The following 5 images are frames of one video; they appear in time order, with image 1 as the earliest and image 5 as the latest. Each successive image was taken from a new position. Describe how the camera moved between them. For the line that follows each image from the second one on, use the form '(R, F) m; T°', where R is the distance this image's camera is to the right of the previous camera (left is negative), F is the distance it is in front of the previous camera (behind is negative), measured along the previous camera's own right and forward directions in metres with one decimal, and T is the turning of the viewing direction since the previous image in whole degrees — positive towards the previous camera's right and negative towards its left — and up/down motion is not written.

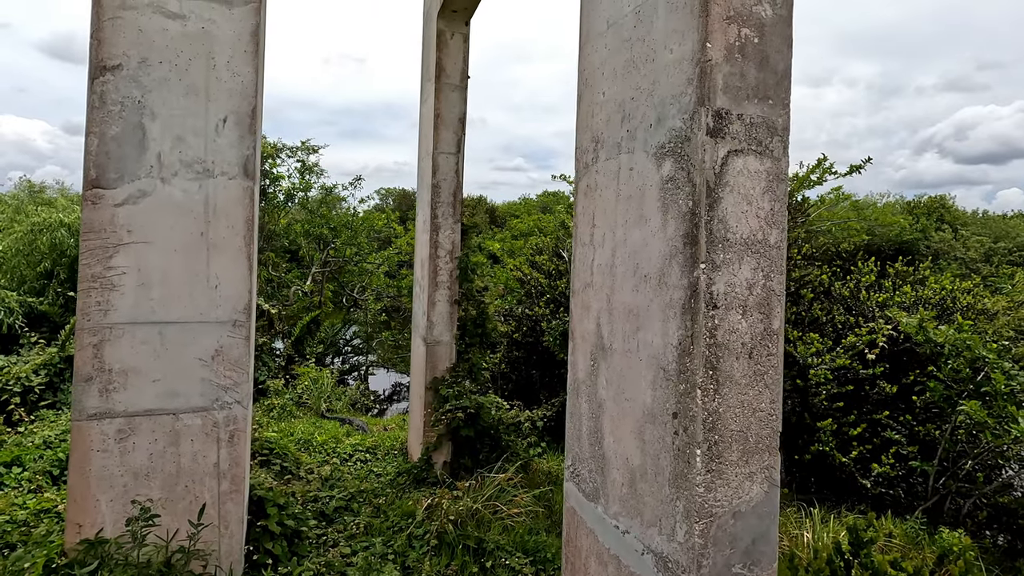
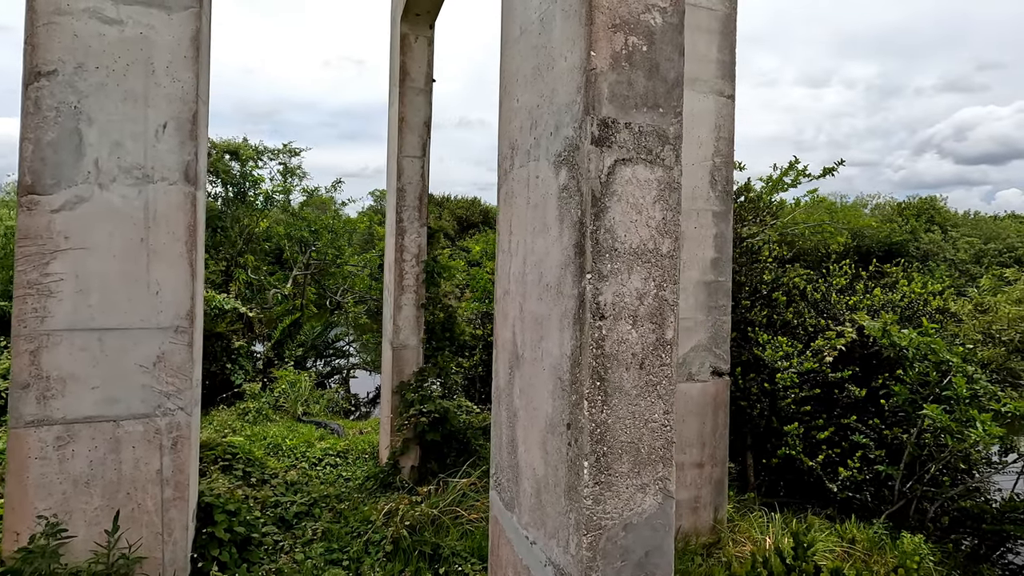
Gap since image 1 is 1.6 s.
(+0.3, 0.0) m; 0°
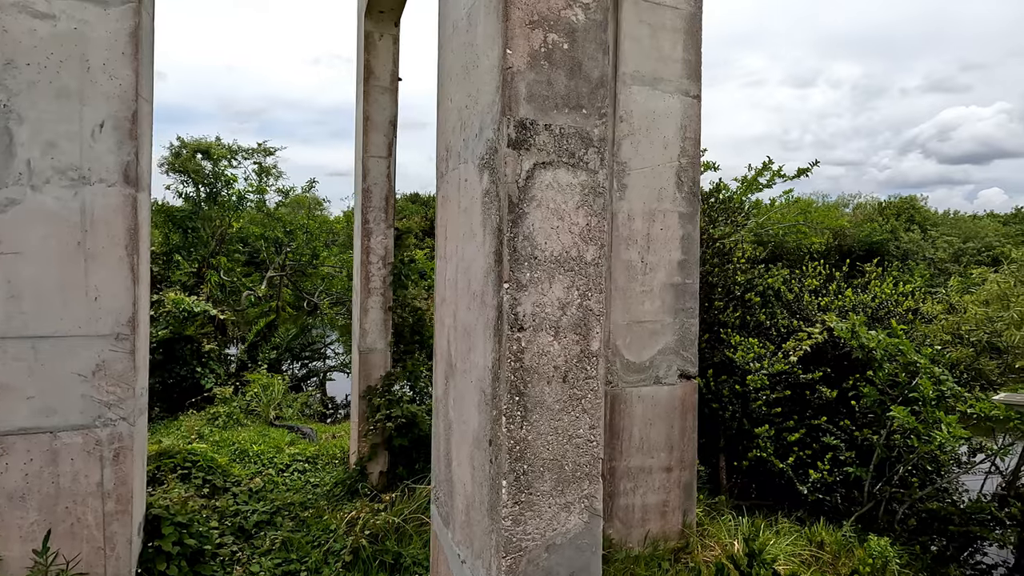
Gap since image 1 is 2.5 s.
(+0.2, +0.1) m; +1°
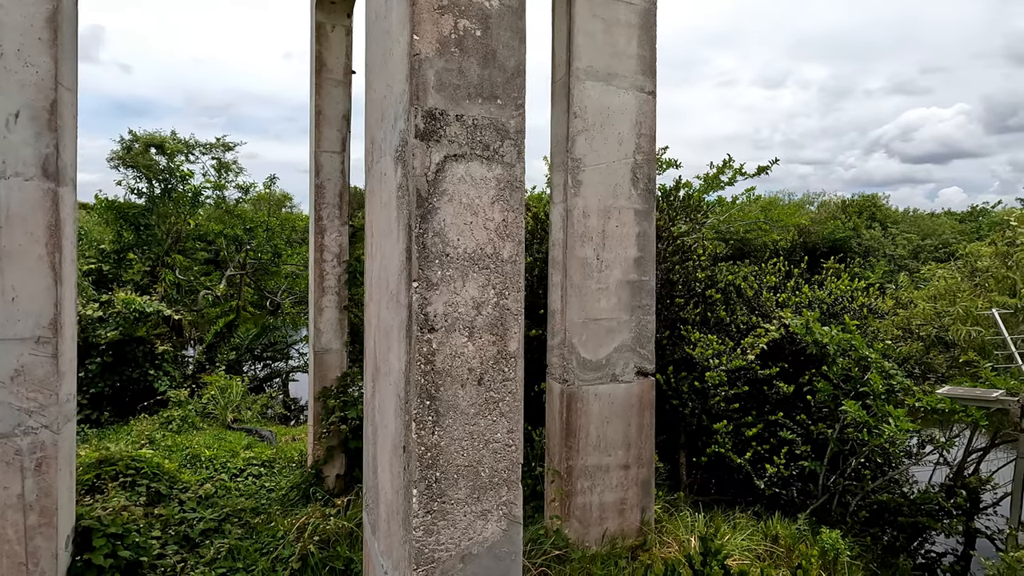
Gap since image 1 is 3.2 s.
(+0.1, +0.1) m; +2°
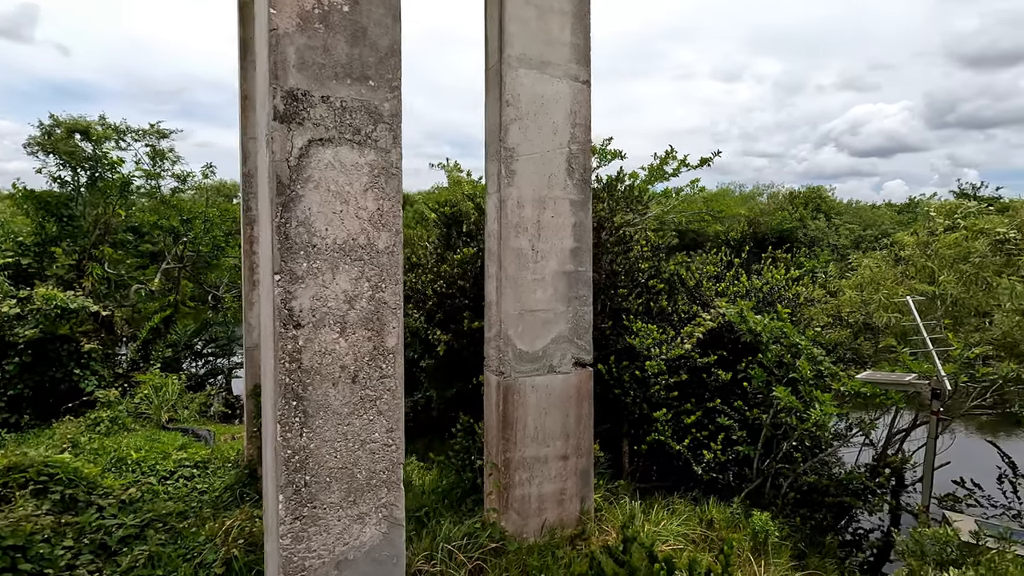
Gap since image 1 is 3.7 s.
(+0.2, 0.0) m; +4°
